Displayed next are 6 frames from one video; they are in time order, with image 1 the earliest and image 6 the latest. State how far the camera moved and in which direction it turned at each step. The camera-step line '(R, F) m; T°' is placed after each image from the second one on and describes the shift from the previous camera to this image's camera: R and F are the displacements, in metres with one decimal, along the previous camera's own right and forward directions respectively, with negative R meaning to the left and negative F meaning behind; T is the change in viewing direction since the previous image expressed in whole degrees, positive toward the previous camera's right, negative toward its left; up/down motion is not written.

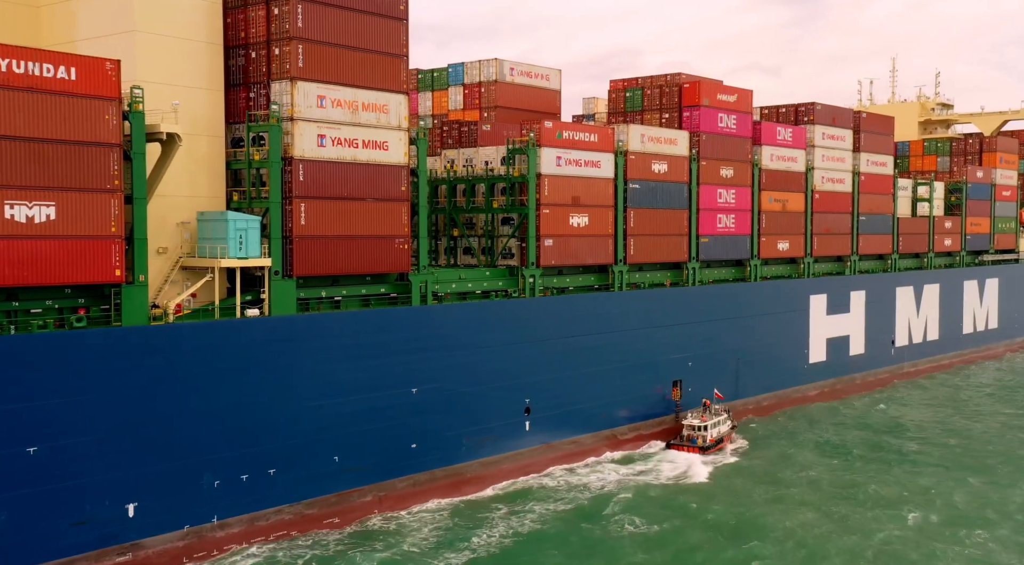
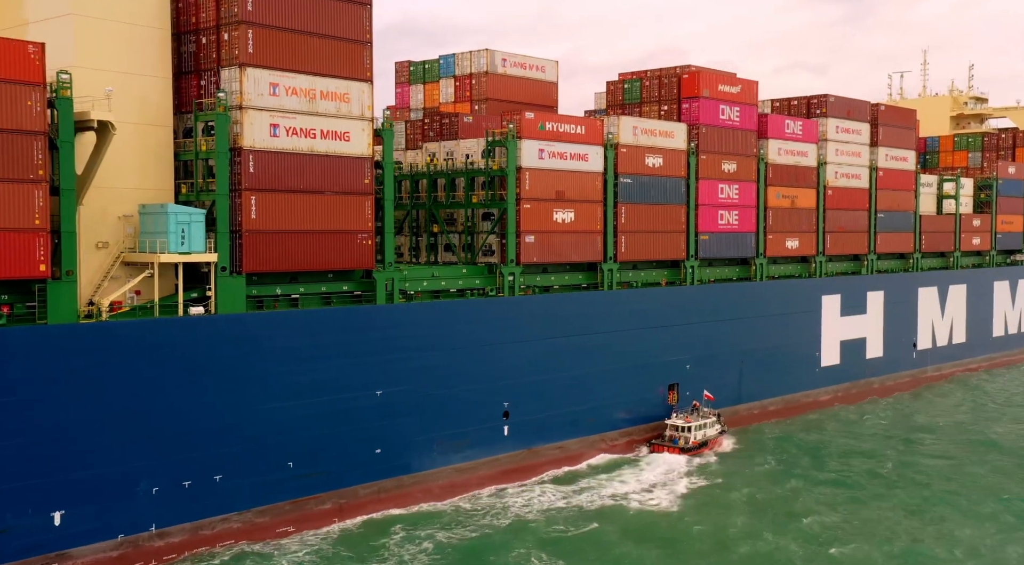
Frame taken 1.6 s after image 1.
(+1.8, +1.4) m; -2°
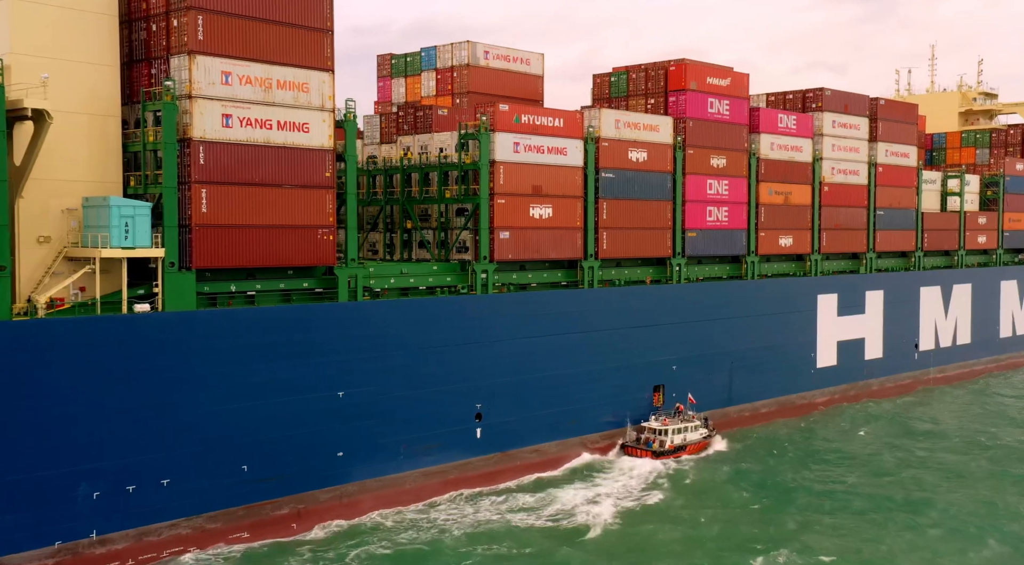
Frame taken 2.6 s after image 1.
(+1.1, +1.0) m; -1°
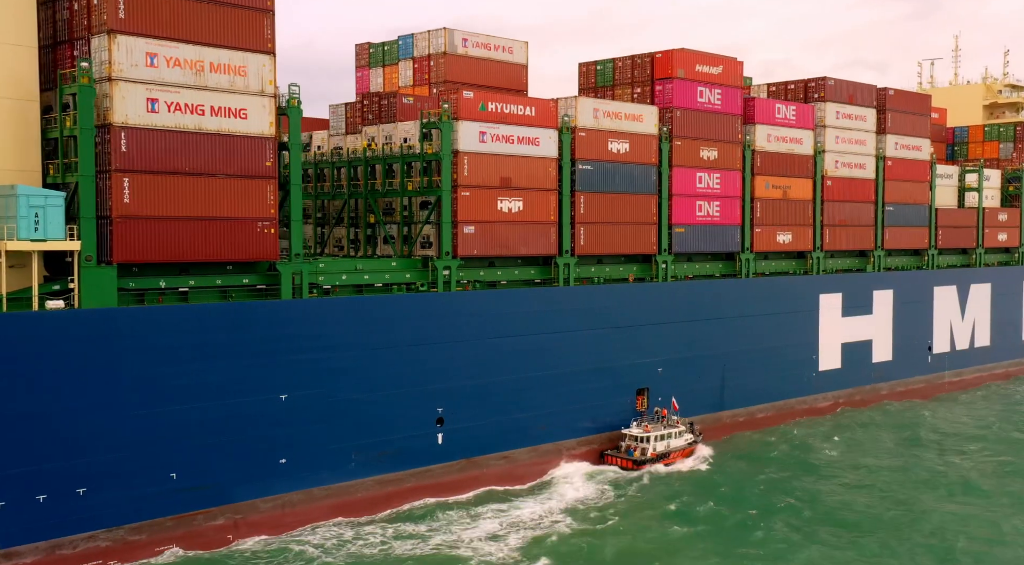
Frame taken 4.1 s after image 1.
(+1.8, +1.6) m; -2°
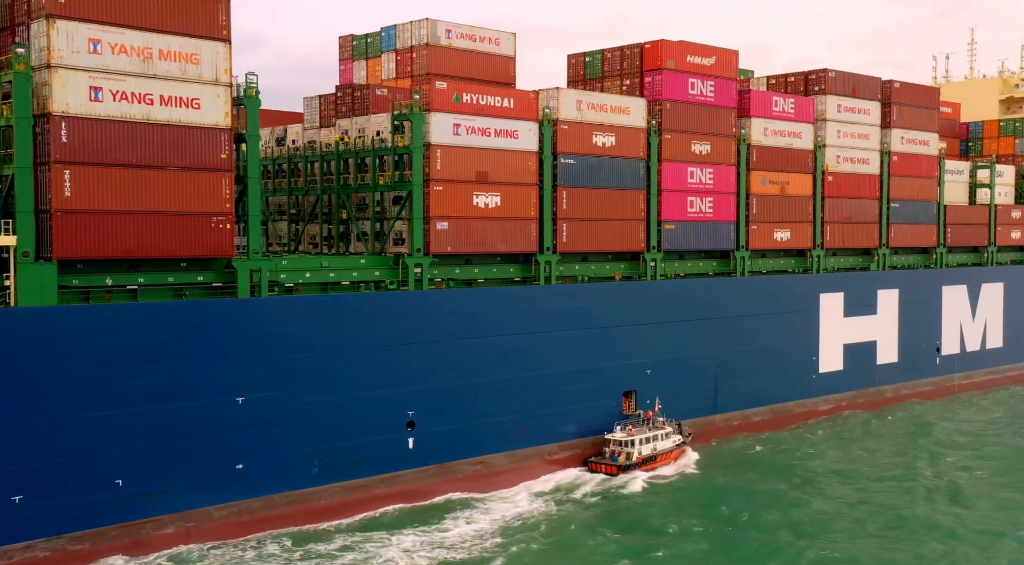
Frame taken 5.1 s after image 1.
(+1.1, +1.1) m; -1°
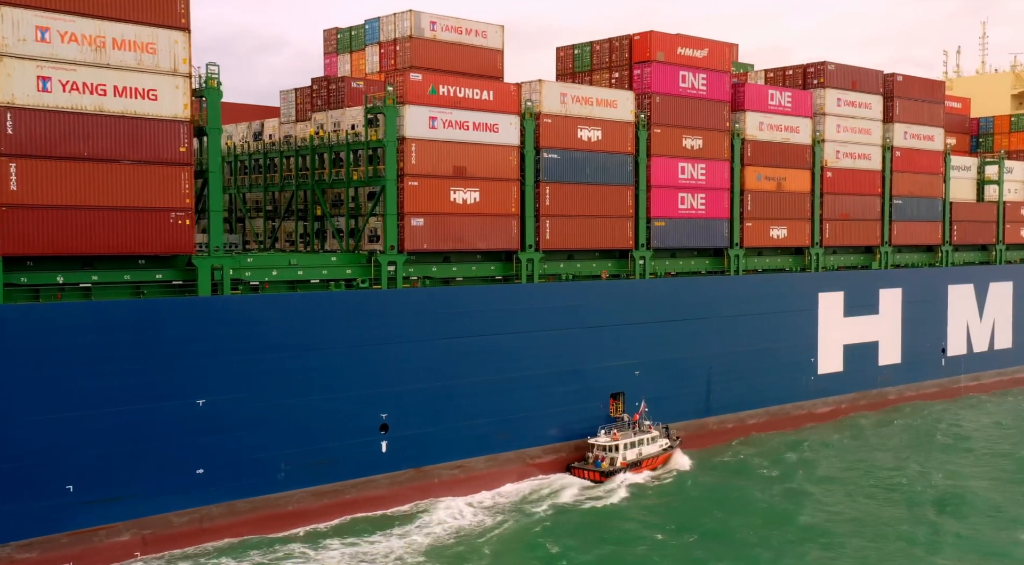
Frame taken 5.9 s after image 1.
(+0.9, +0.9) m; -1°
